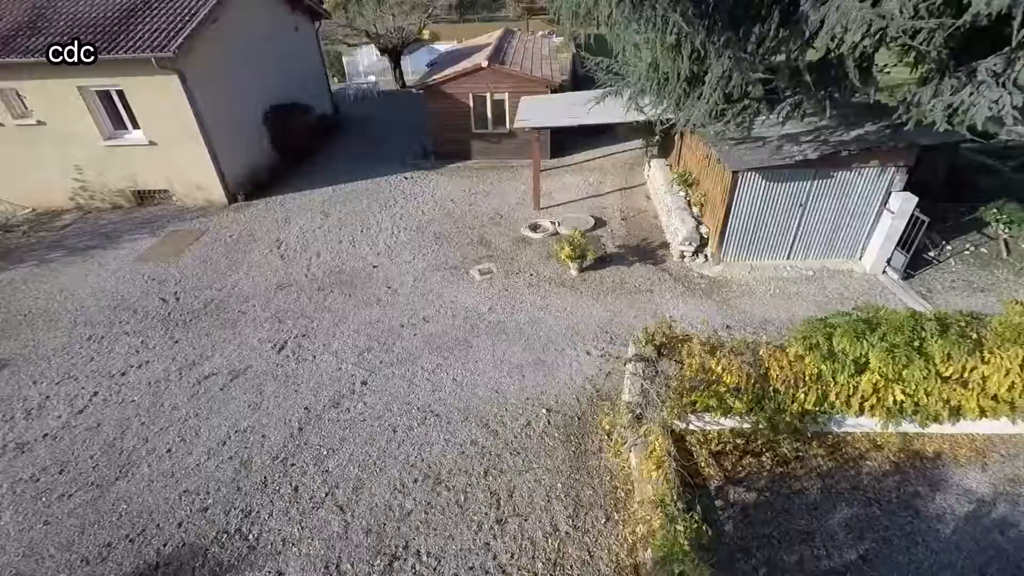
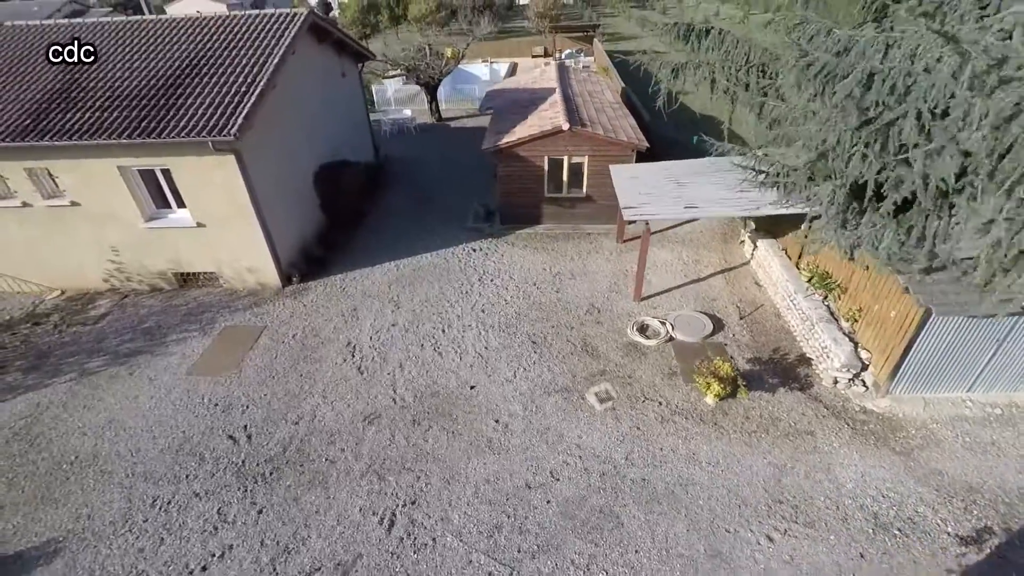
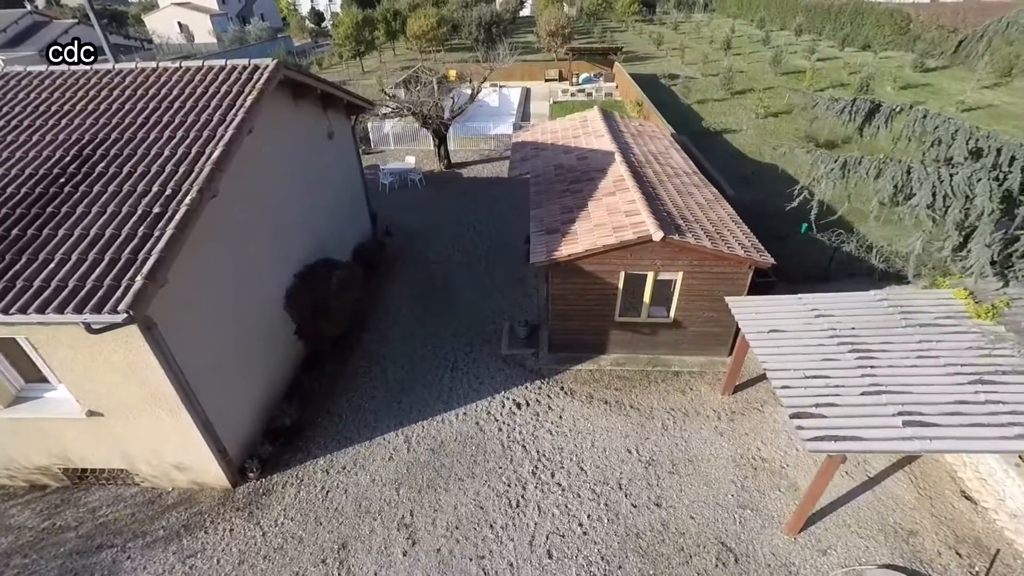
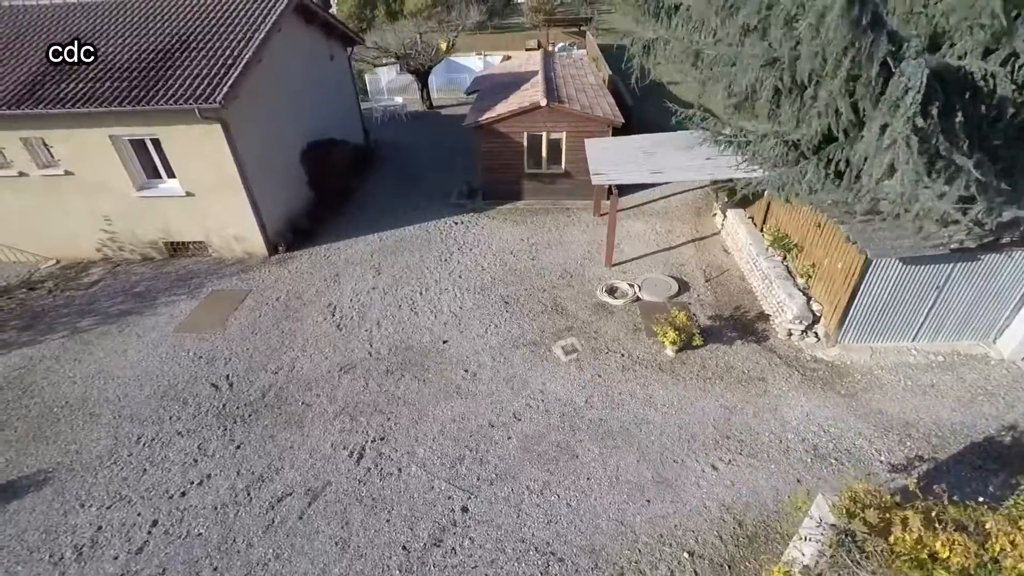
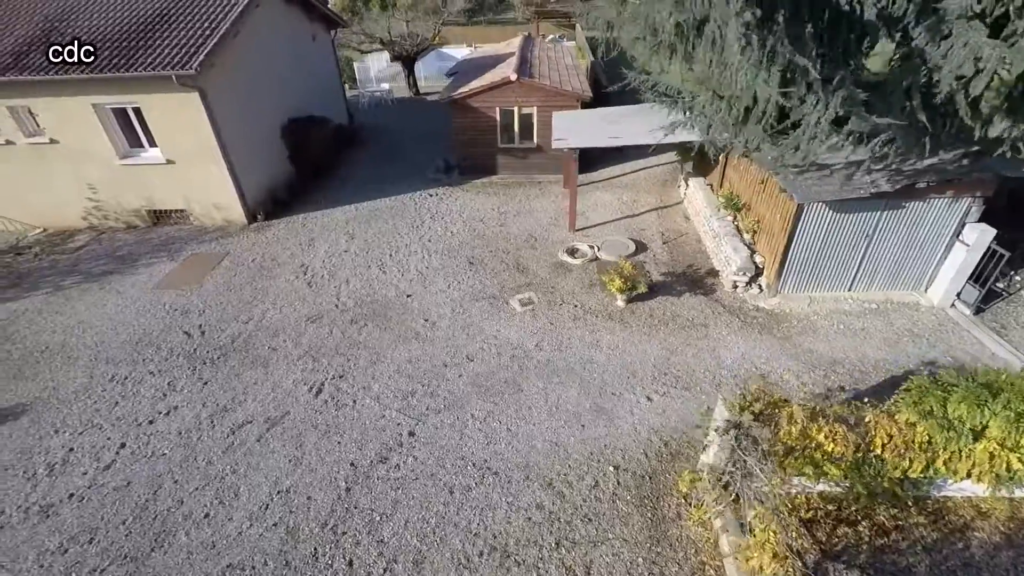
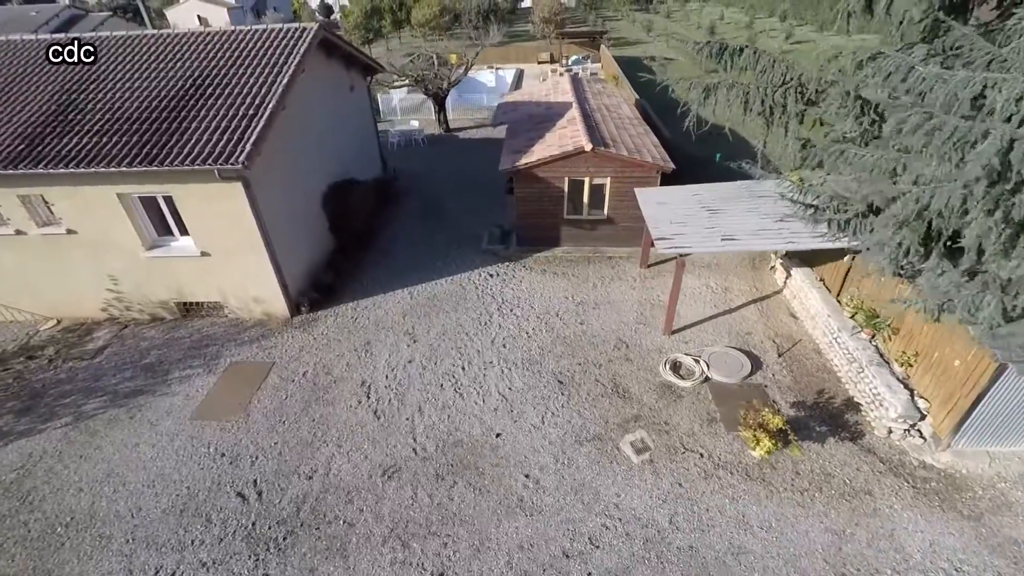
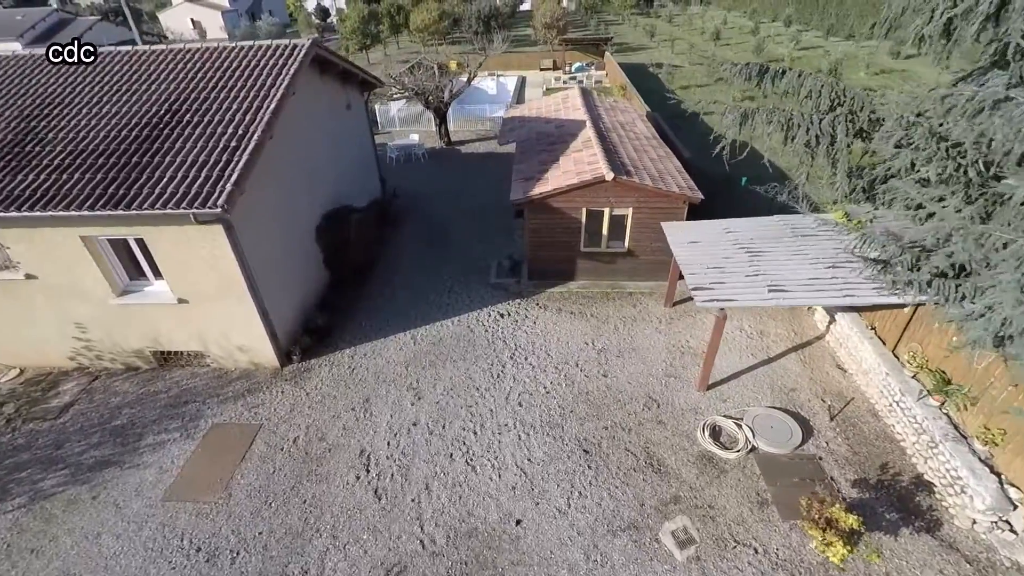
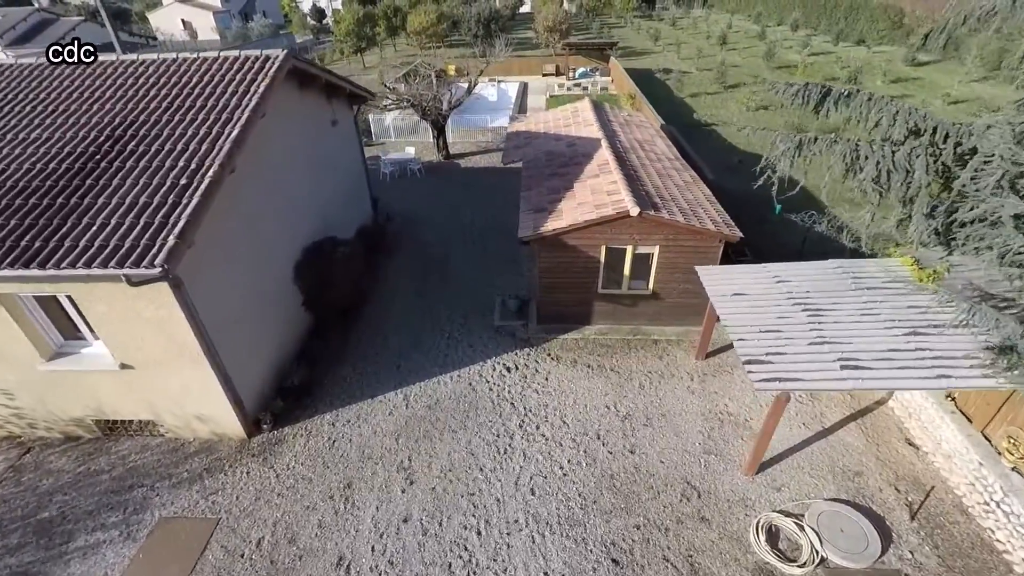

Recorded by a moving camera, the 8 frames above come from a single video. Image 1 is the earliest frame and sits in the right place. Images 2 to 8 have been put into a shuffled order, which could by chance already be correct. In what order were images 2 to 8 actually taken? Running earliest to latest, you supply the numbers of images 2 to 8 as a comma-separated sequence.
5, 4, 2, 6, 7, 8, 3
